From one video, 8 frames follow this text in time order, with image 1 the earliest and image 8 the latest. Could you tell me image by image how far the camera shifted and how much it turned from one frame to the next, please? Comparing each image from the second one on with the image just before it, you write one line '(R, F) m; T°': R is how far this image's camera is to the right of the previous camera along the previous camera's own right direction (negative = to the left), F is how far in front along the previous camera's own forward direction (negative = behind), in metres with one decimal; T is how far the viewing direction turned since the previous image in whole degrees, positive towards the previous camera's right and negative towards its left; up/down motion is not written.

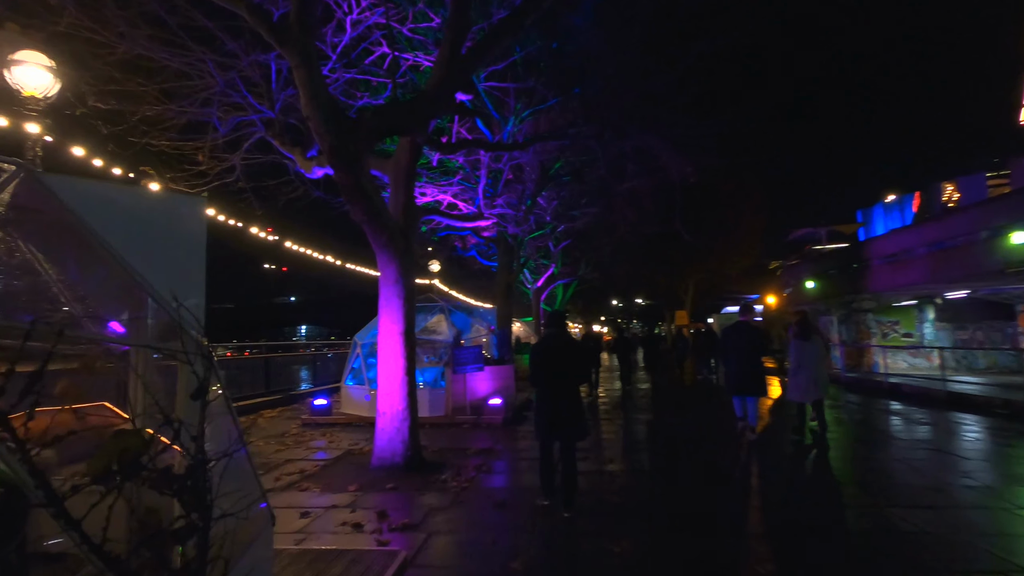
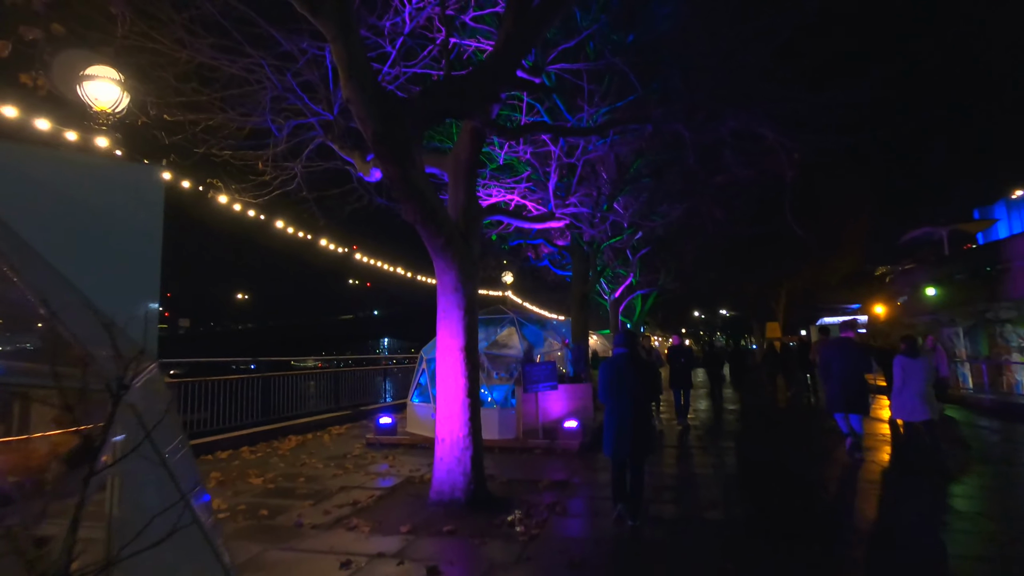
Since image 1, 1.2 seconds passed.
(0.0, +1.1) m; -8°
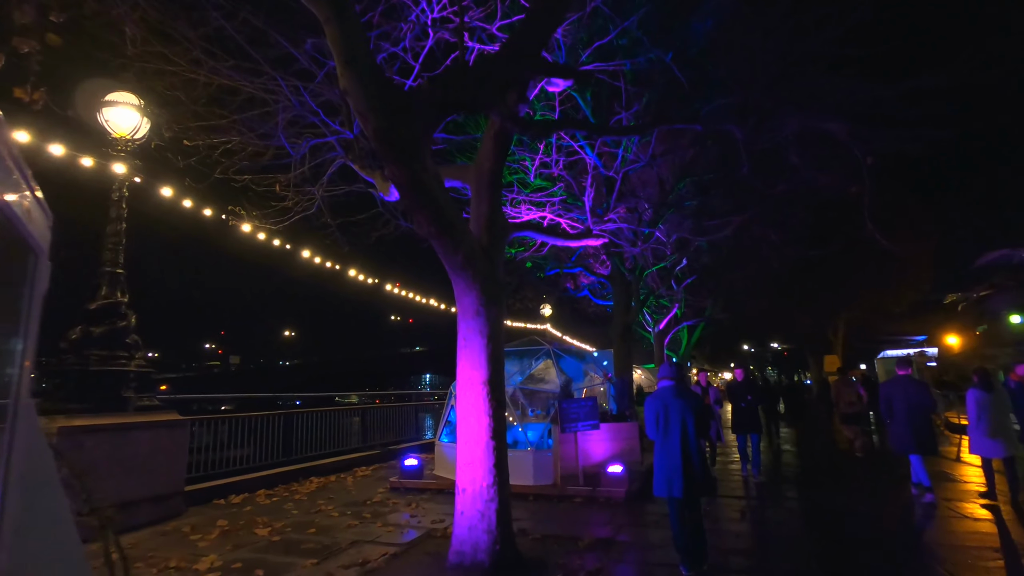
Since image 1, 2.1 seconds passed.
(+0.1, +0.9) m; -4°
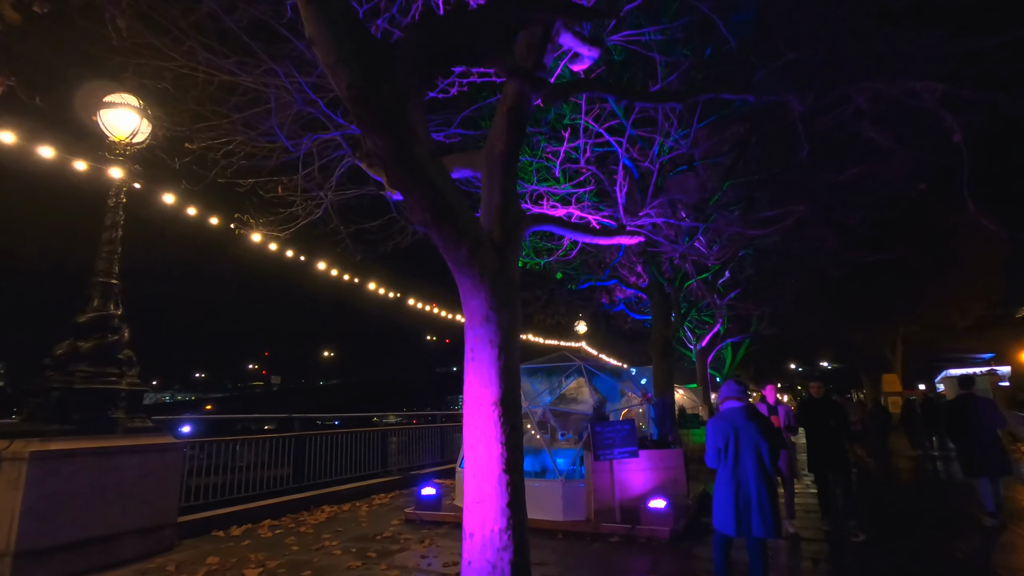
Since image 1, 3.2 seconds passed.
(+0.2, +1.0) m; -4°
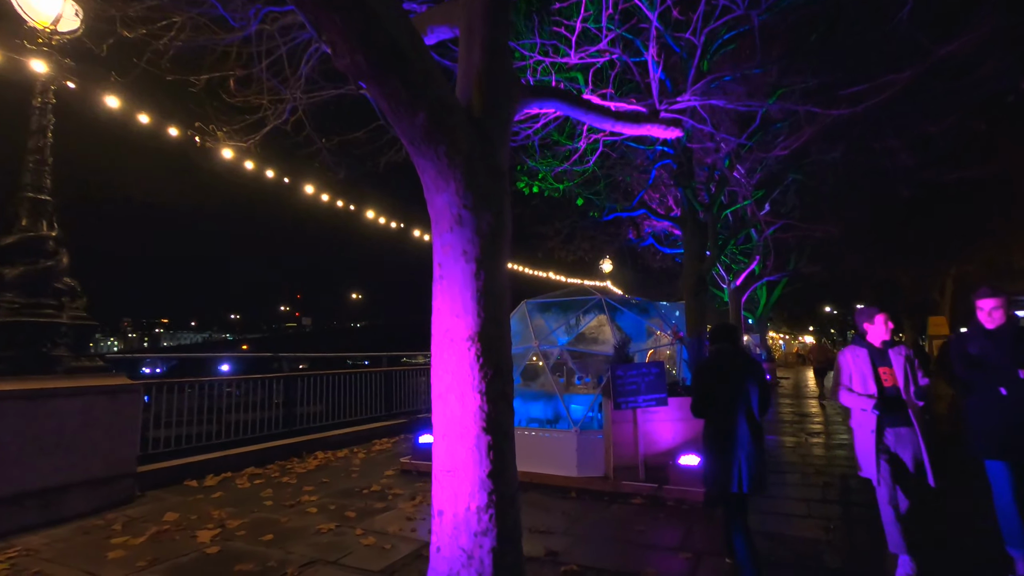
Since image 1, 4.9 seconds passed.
(+0.3, +1.4) m; -3°
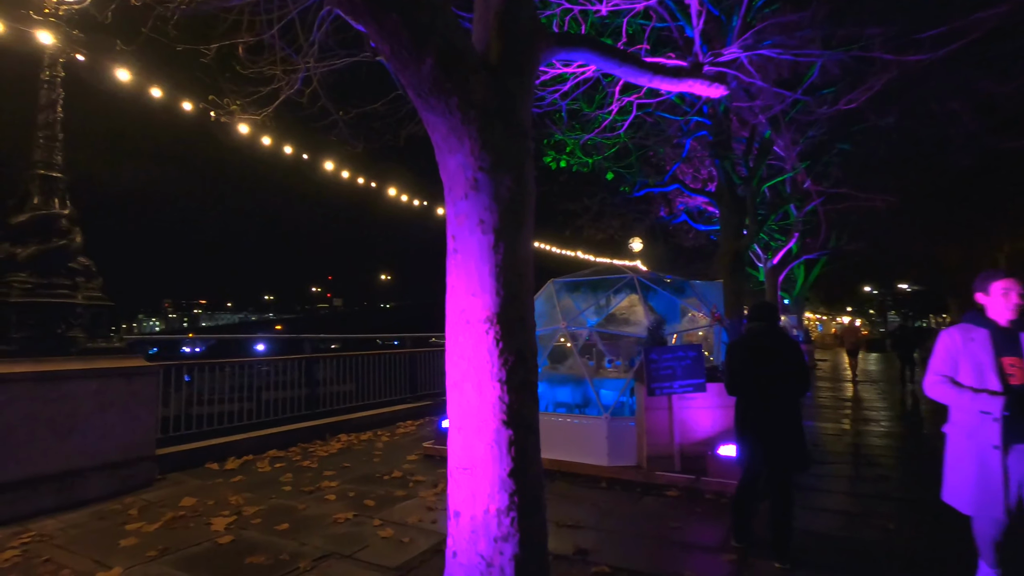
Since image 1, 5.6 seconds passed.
(0.0, +0.4) m; -3°
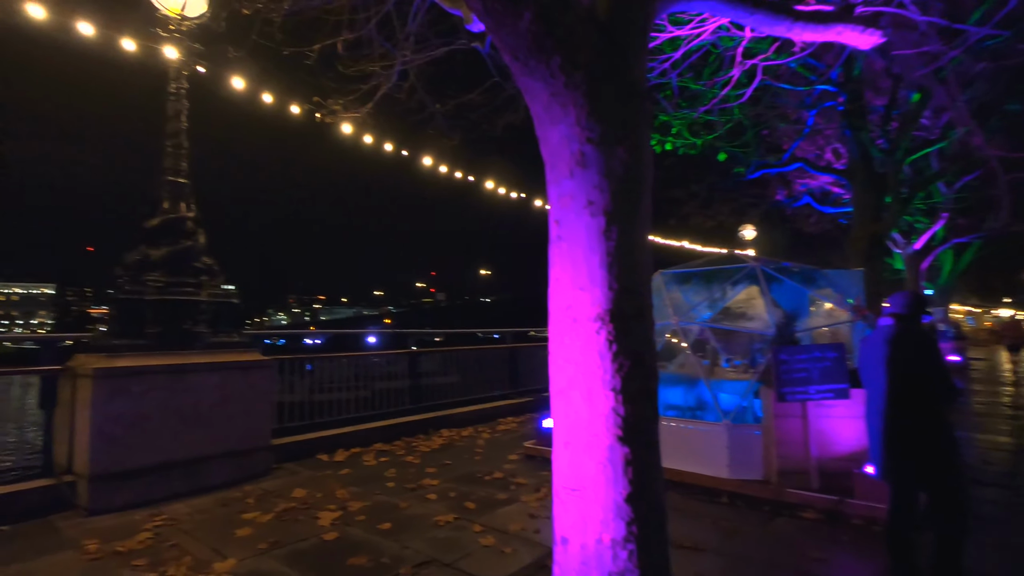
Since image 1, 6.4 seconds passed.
(-0.1, +0.4) m; -10°
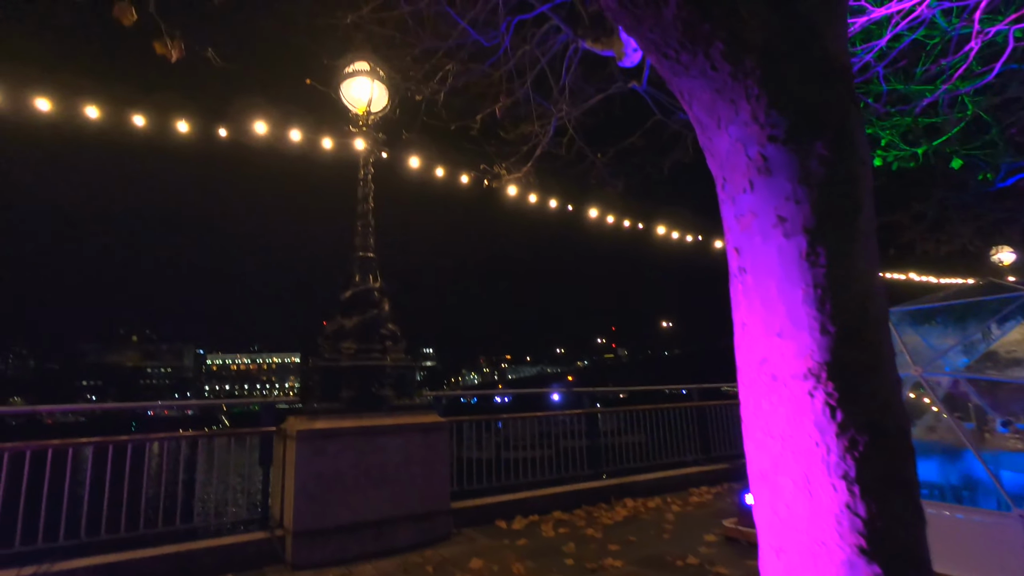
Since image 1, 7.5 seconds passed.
(+0.1, +0.5) m; -19°
